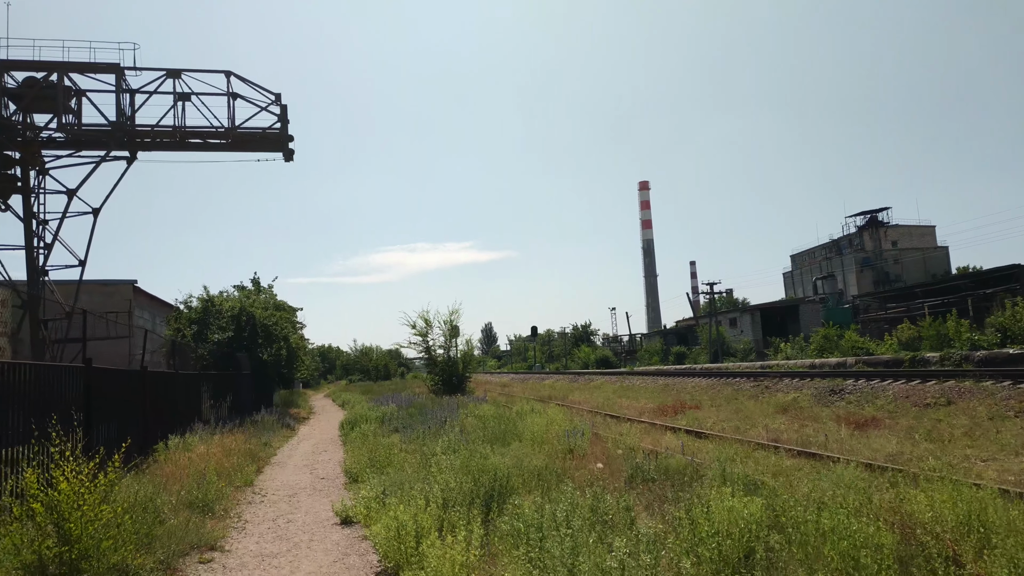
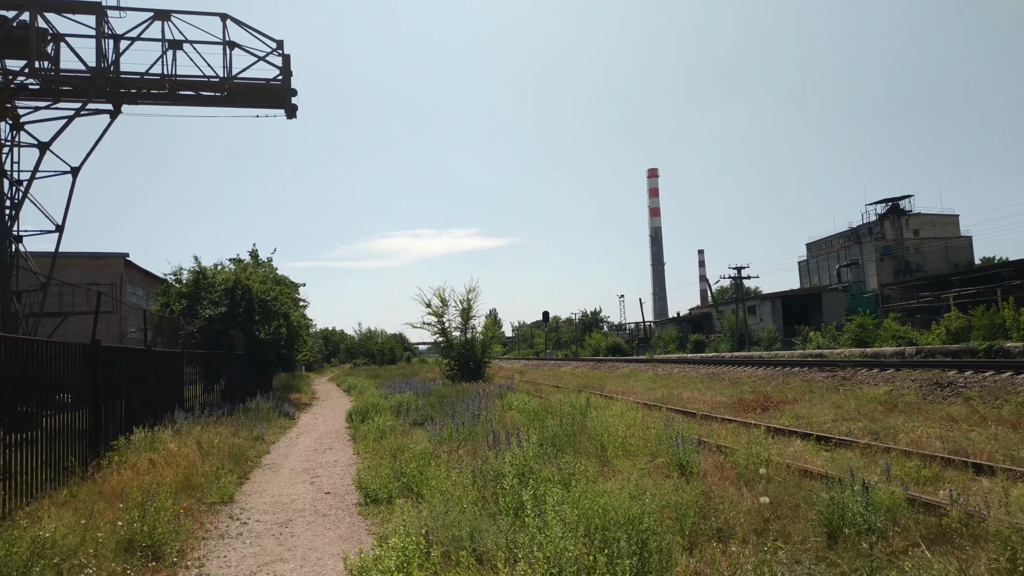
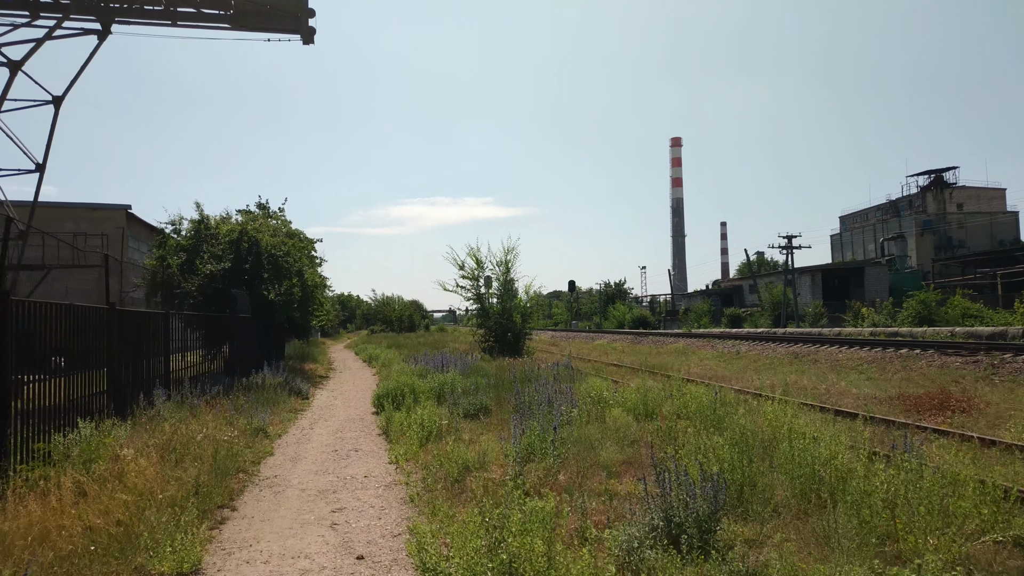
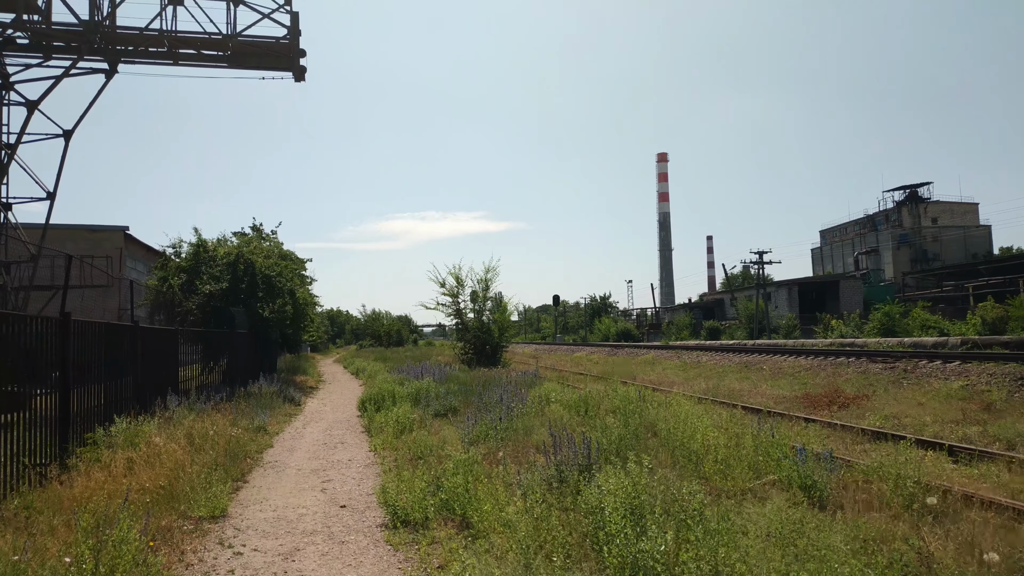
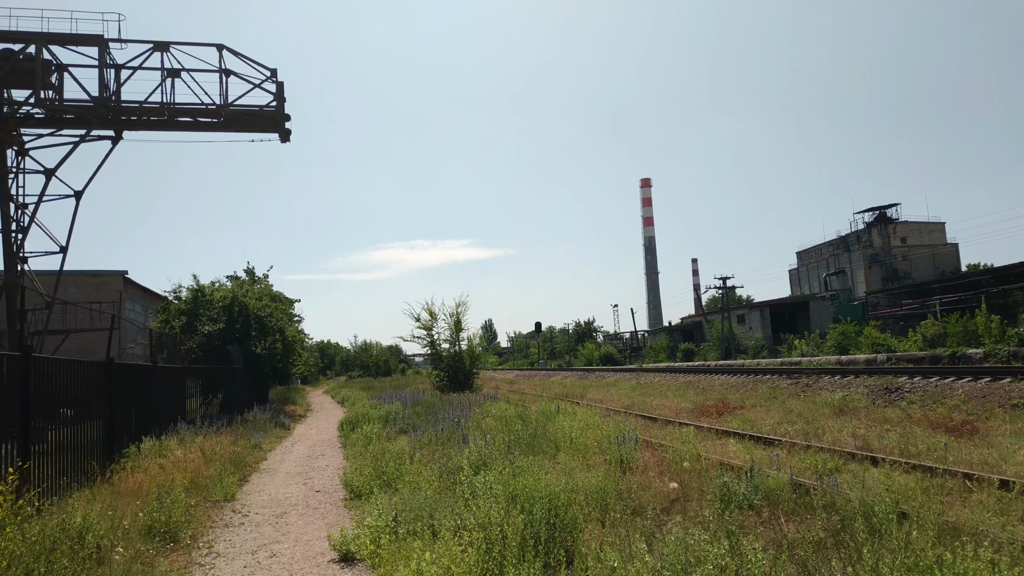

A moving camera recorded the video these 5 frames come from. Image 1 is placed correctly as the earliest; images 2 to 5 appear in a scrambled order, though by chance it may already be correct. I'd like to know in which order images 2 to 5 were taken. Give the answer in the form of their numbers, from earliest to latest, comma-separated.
5, 2, 4, 3
